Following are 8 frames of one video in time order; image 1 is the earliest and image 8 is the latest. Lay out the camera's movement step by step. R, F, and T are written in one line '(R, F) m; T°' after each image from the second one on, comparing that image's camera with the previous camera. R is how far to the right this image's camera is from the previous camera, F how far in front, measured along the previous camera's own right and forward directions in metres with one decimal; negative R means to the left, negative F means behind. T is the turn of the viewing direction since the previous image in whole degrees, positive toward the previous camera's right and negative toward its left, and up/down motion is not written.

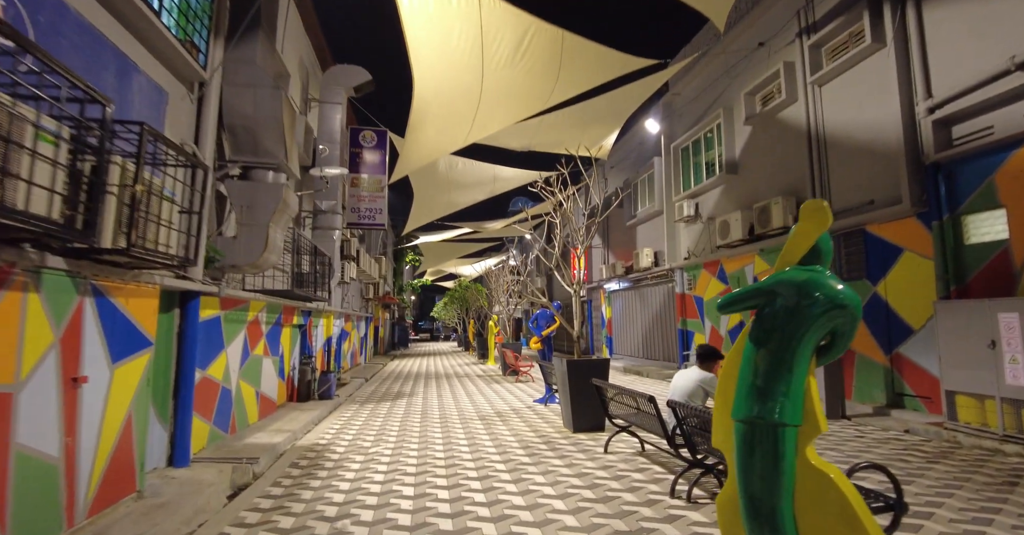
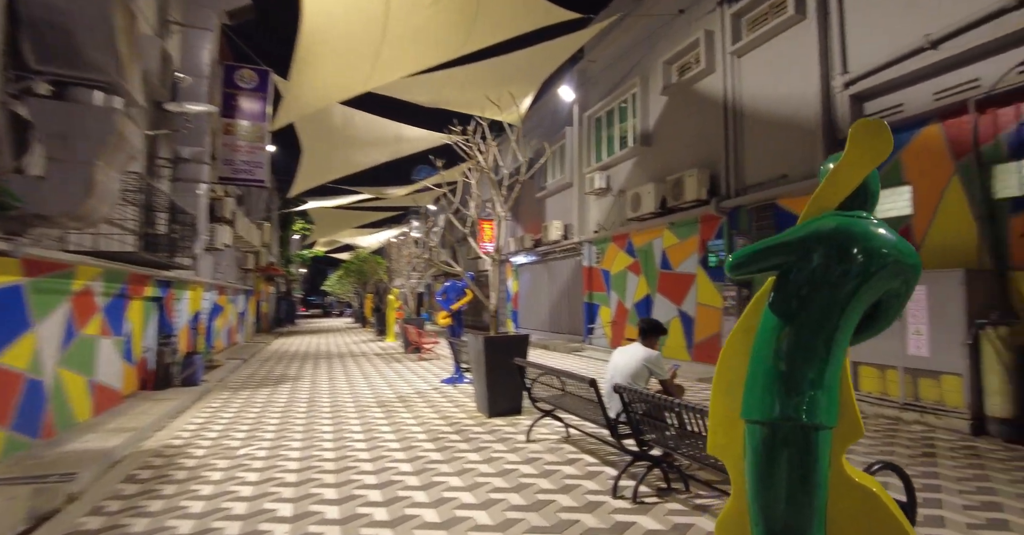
(-0.1, +0.9) m; +11°
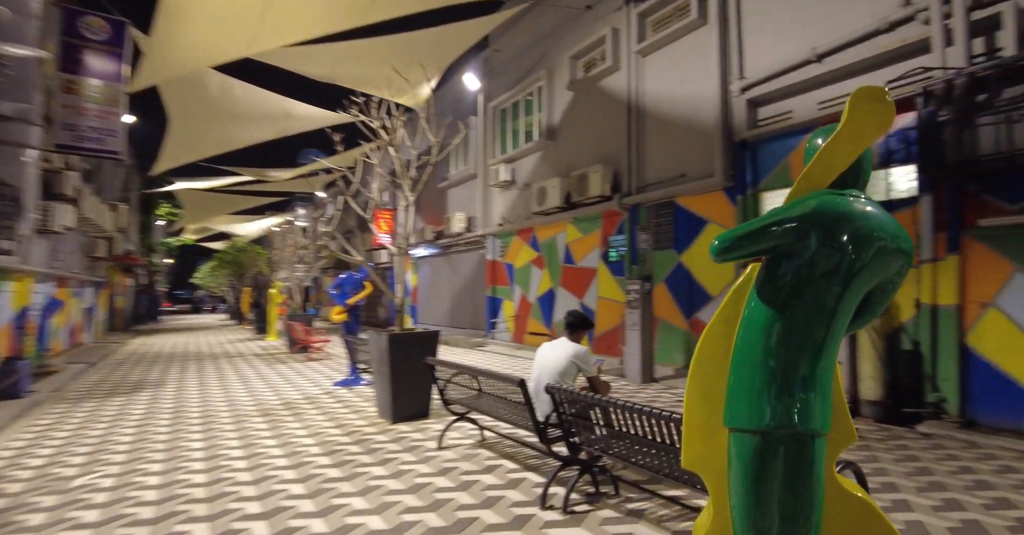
(-0.2, +0.4) m; +11°
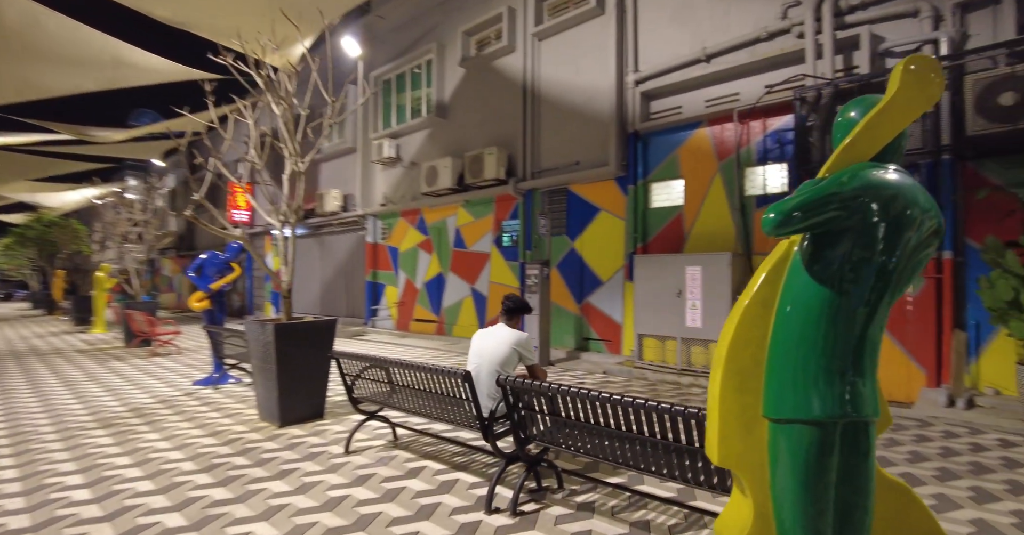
(-0.4, +0.4) m; +14°
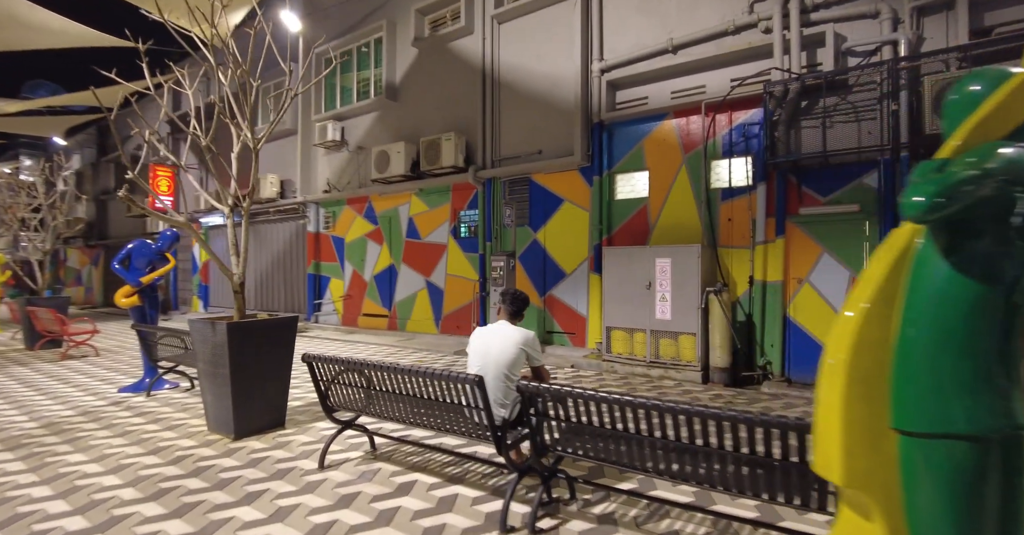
(-0.4, +0.3) m; +7°
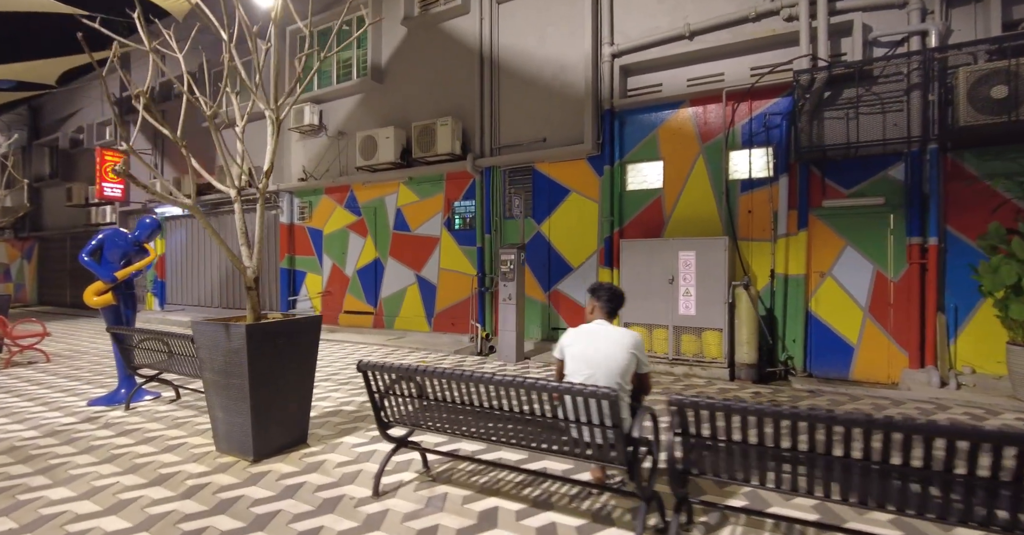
(-0.8, +0.5) m; +5°
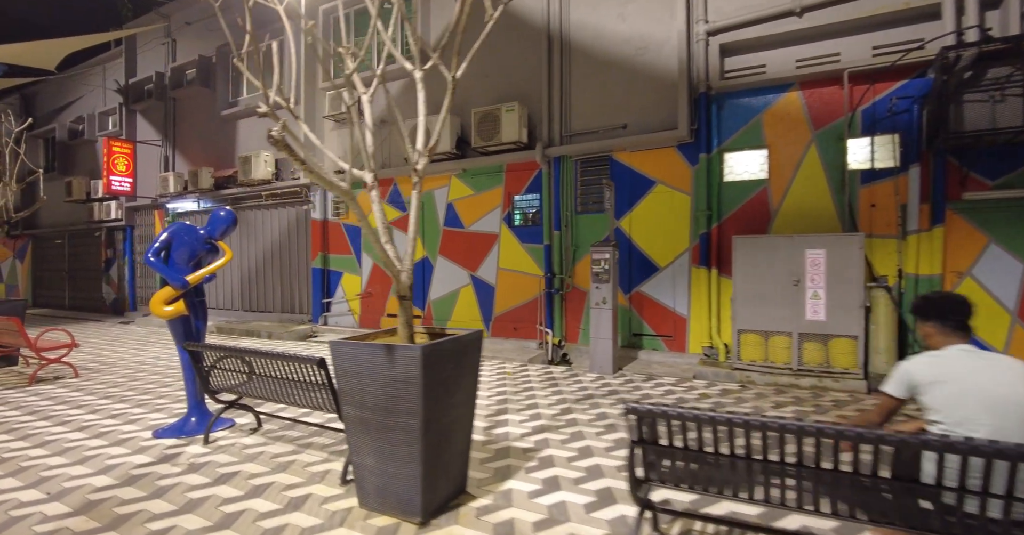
(-1.3, +0.8) m; +2°
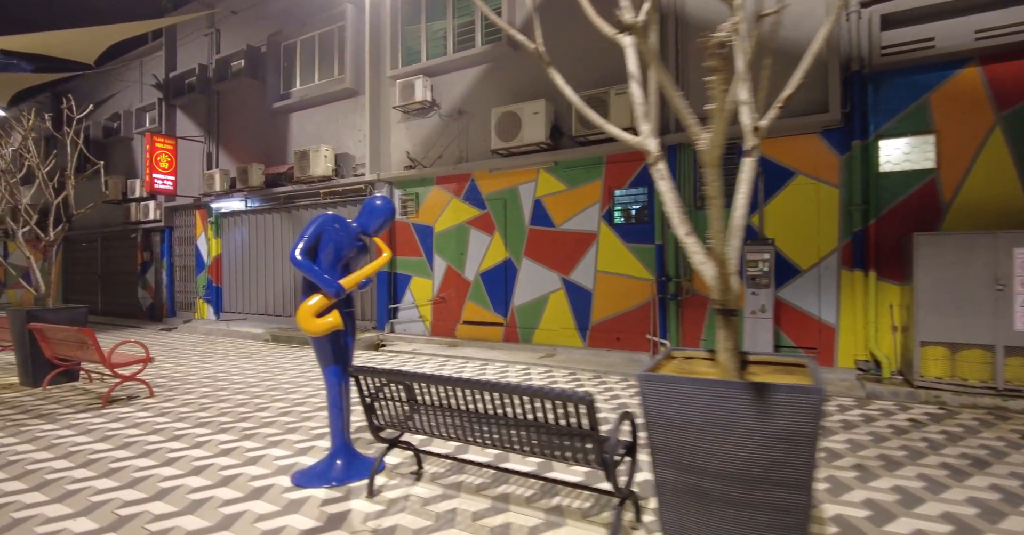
(-1.4, +0.9) m; -1°
